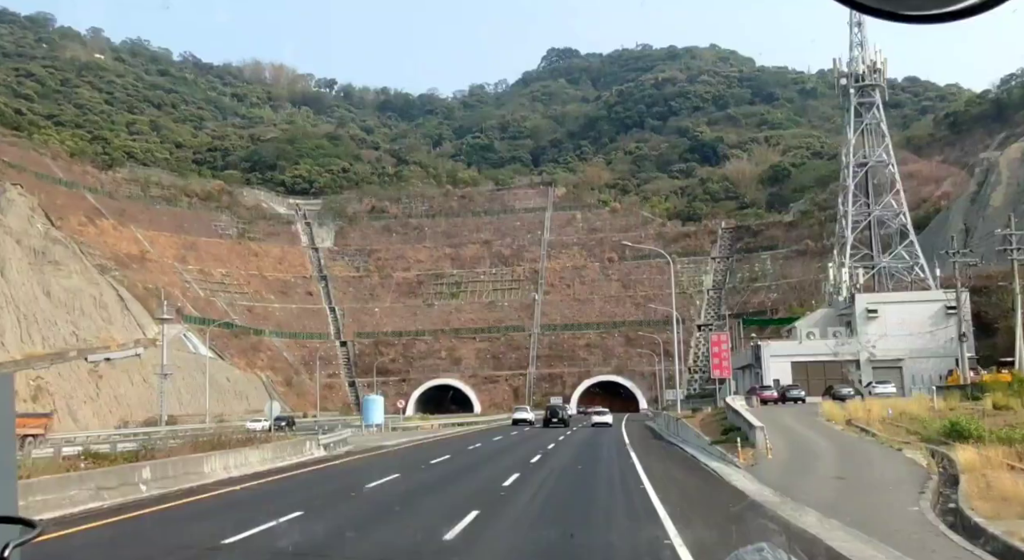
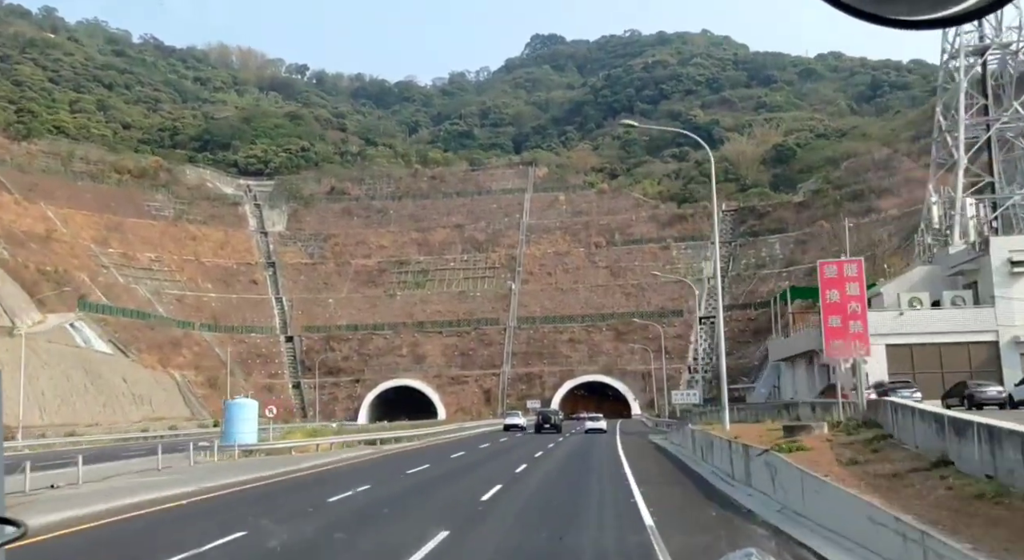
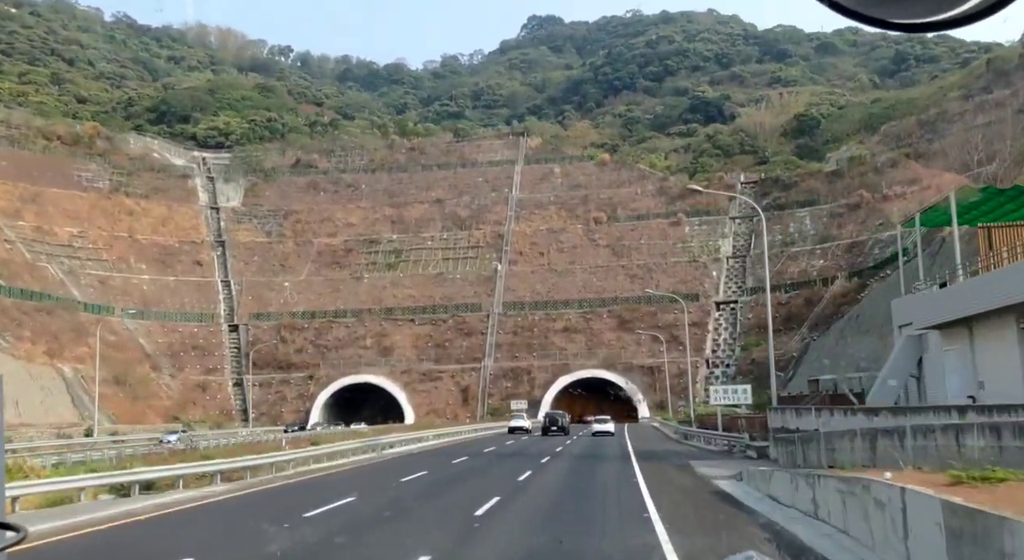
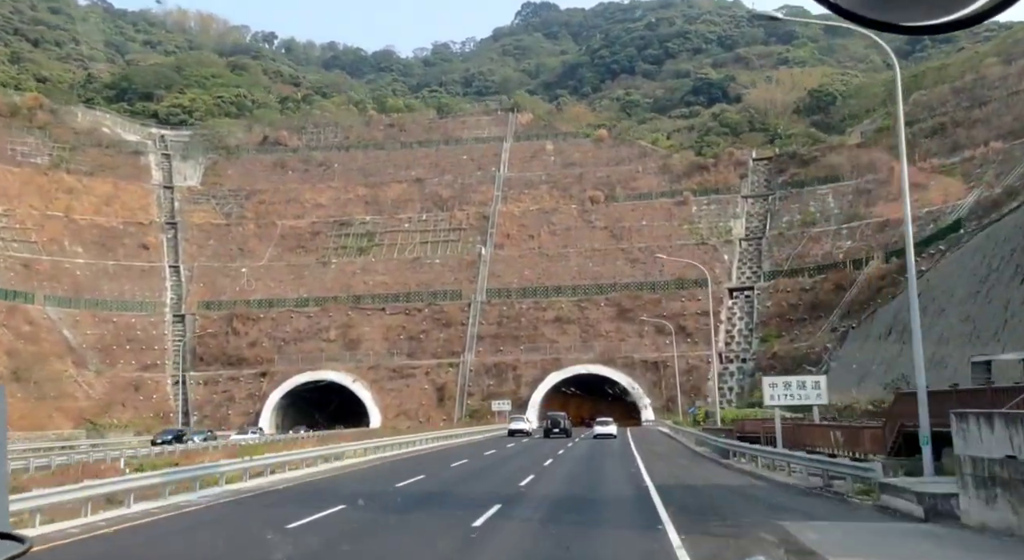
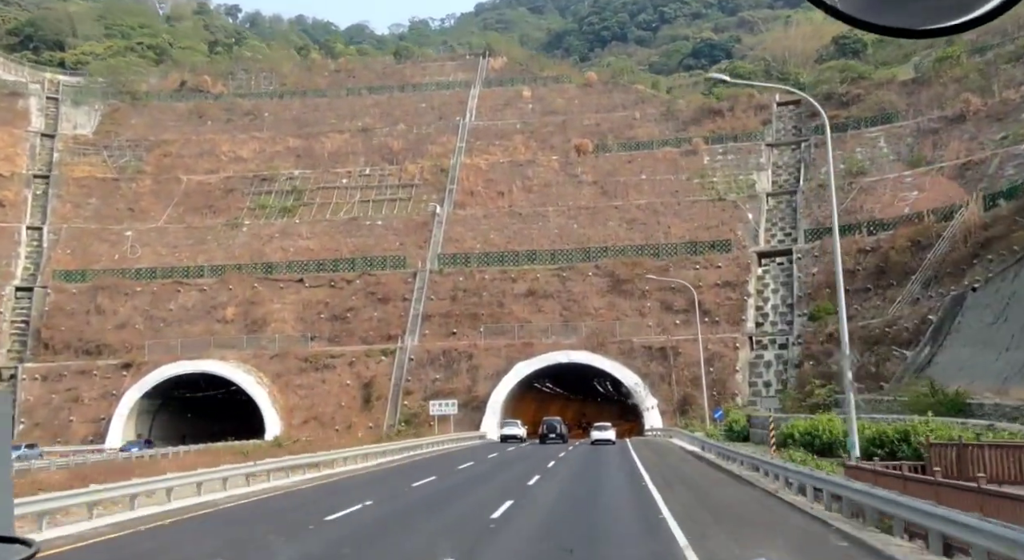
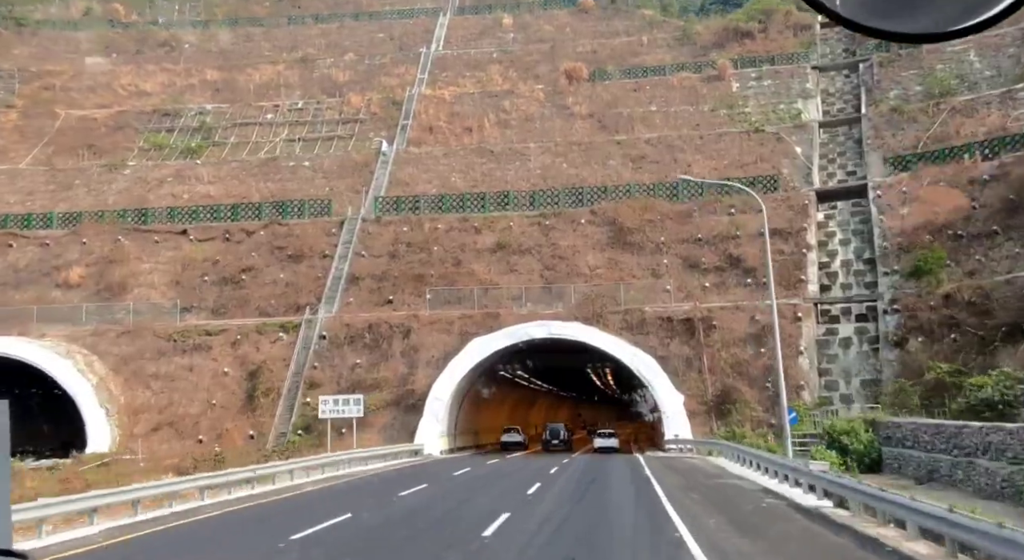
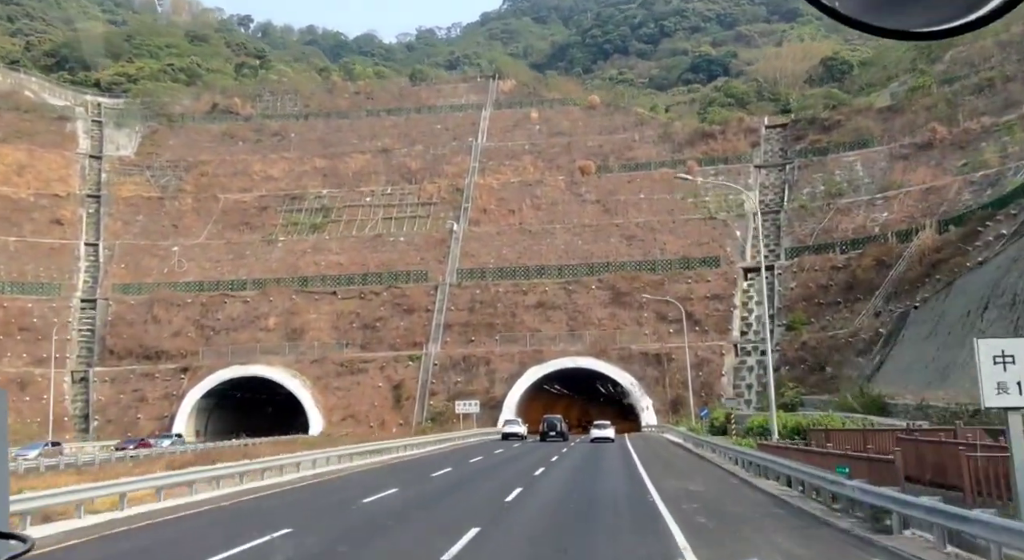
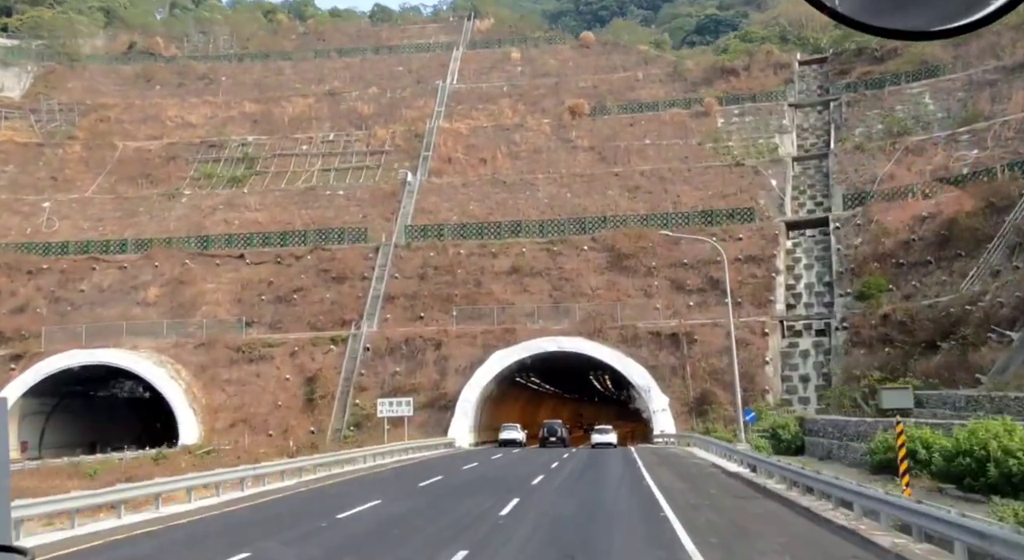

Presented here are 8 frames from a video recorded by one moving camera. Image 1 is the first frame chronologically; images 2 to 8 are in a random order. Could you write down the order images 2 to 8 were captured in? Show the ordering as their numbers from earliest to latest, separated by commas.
2, 3, 4, 7, 5, 8, 6
